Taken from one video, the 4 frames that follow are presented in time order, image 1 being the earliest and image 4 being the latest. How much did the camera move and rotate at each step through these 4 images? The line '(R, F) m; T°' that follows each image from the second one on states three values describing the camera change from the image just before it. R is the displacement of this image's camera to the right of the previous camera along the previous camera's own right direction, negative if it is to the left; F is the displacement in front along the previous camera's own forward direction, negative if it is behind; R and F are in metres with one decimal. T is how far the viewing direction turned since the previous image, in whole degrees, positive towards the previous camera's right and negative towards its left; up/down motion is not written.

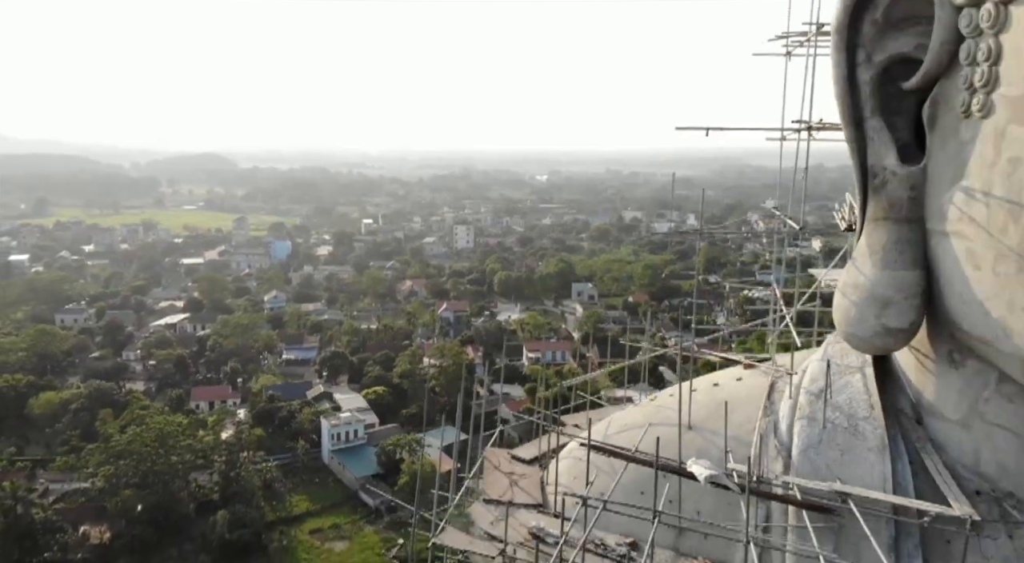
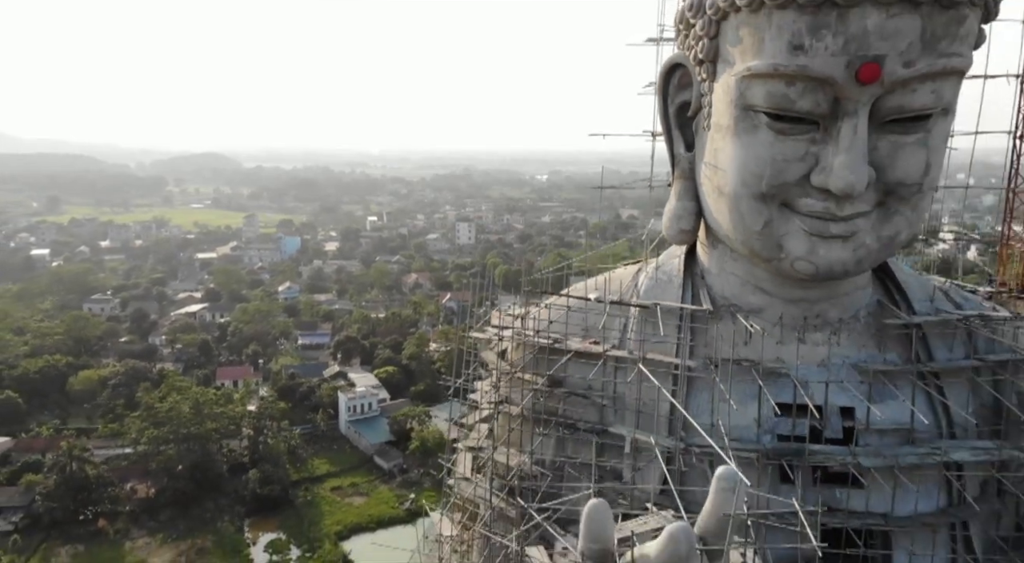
(0.0, -1.7) m; 0°
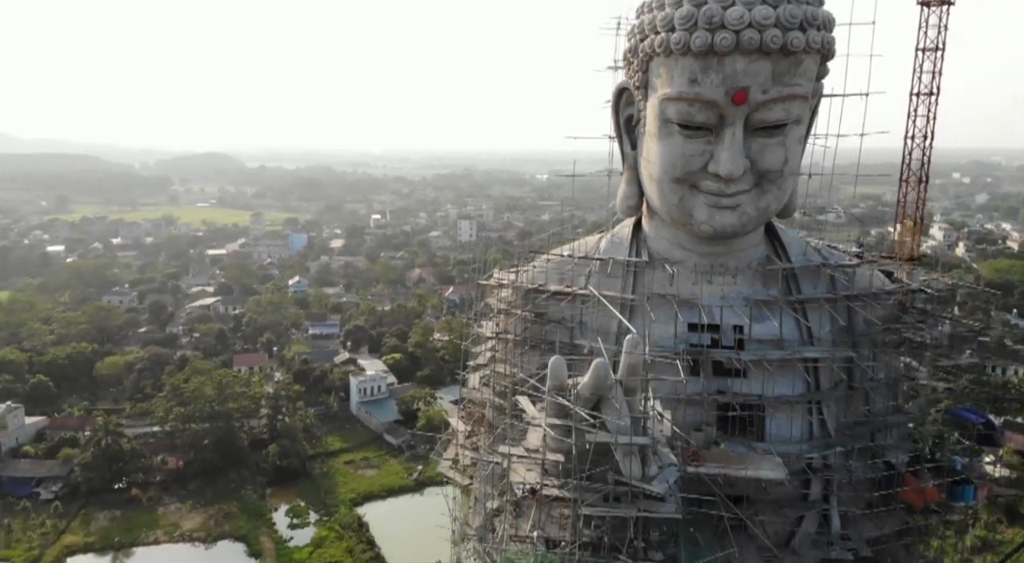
(0.0, -1.3) m; 0°
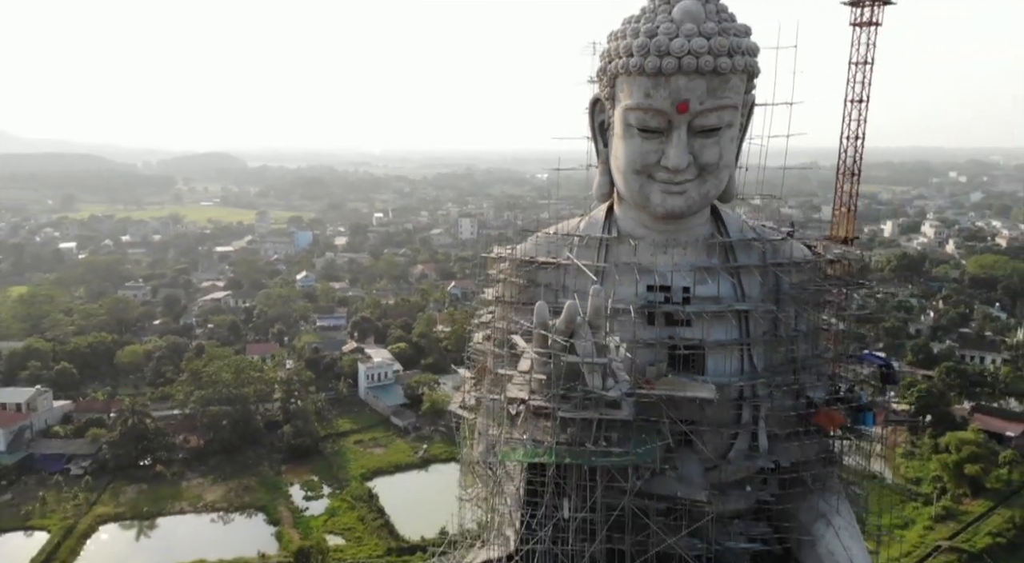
(0.0, -1.1) m; 0°
